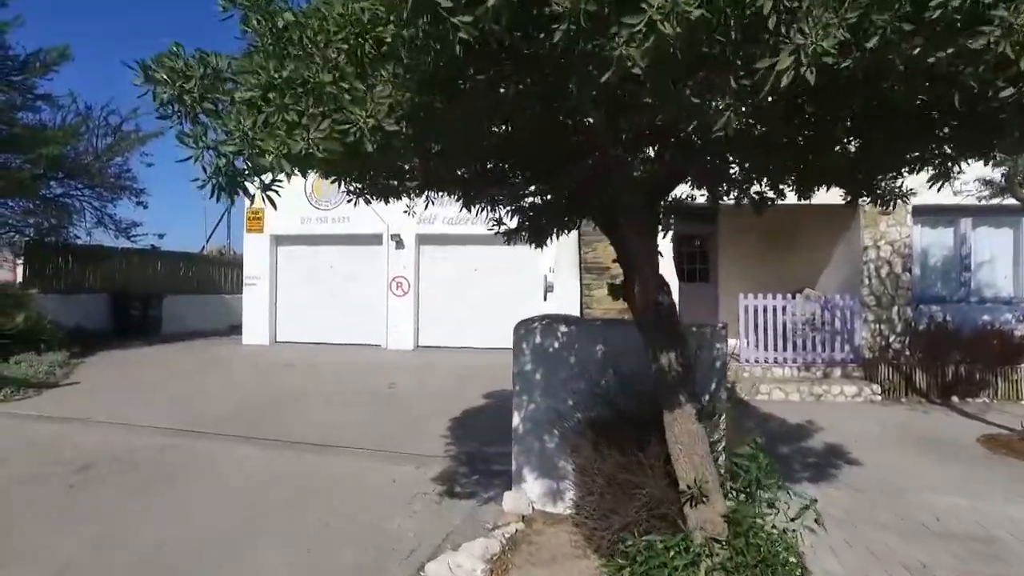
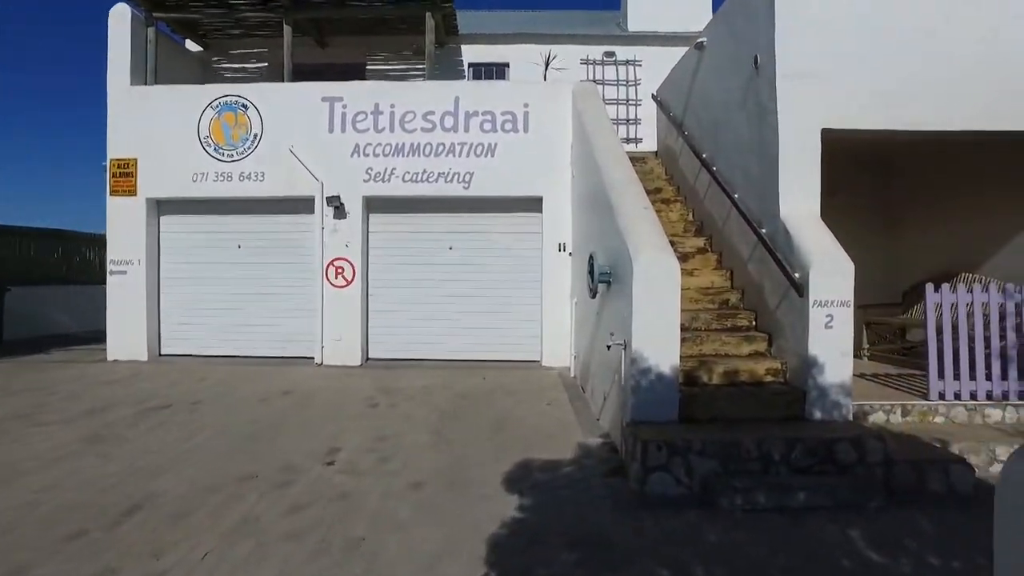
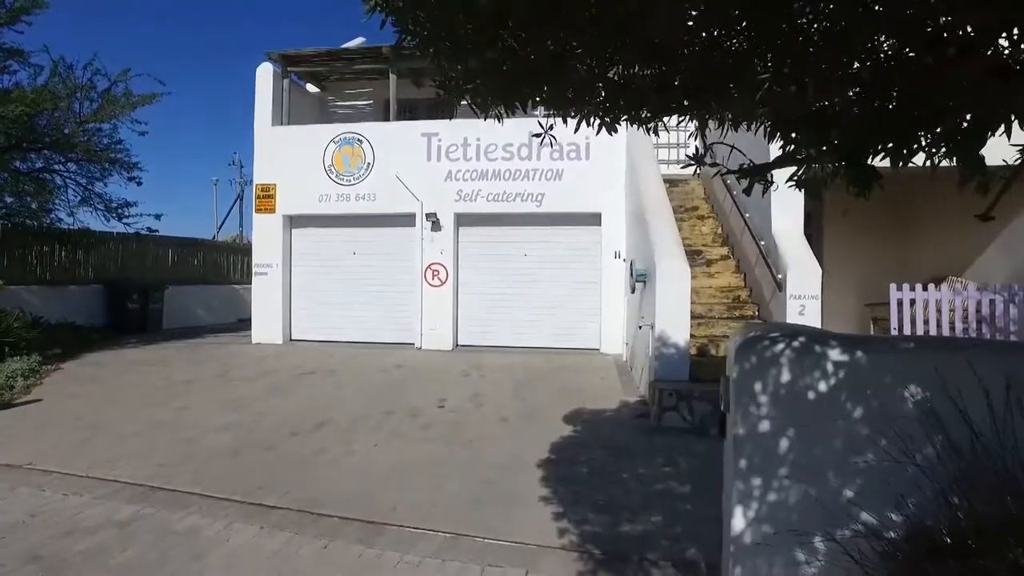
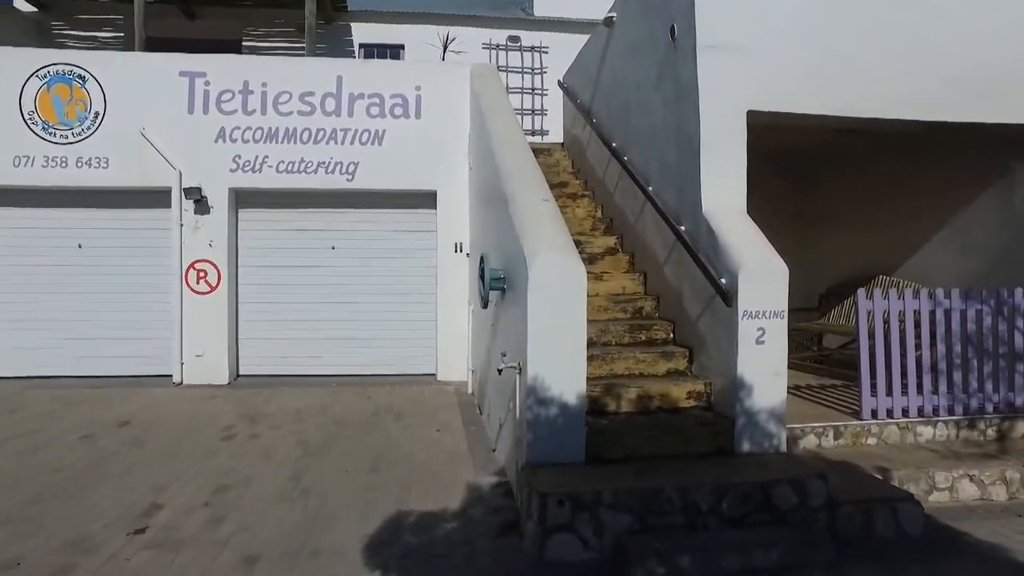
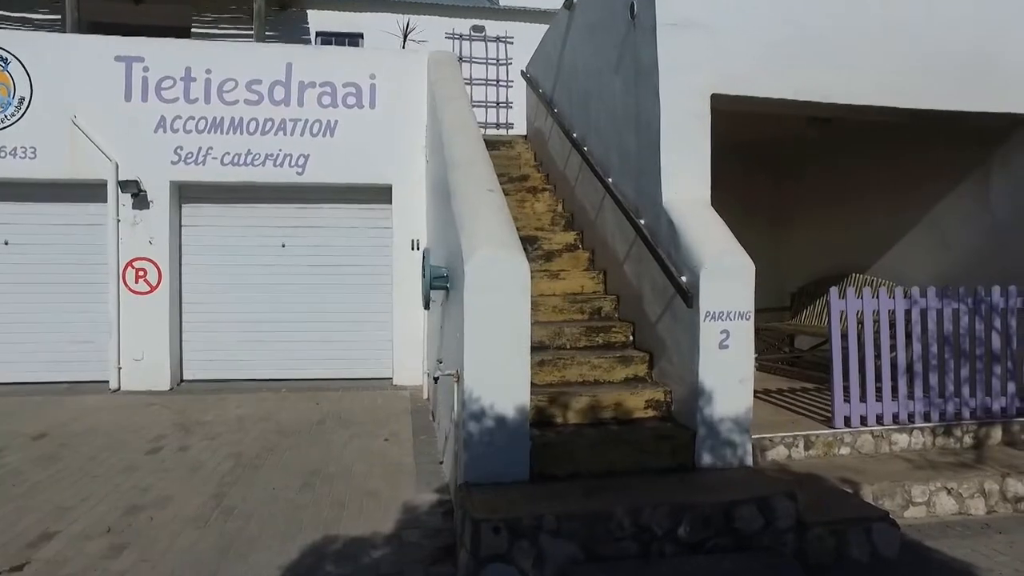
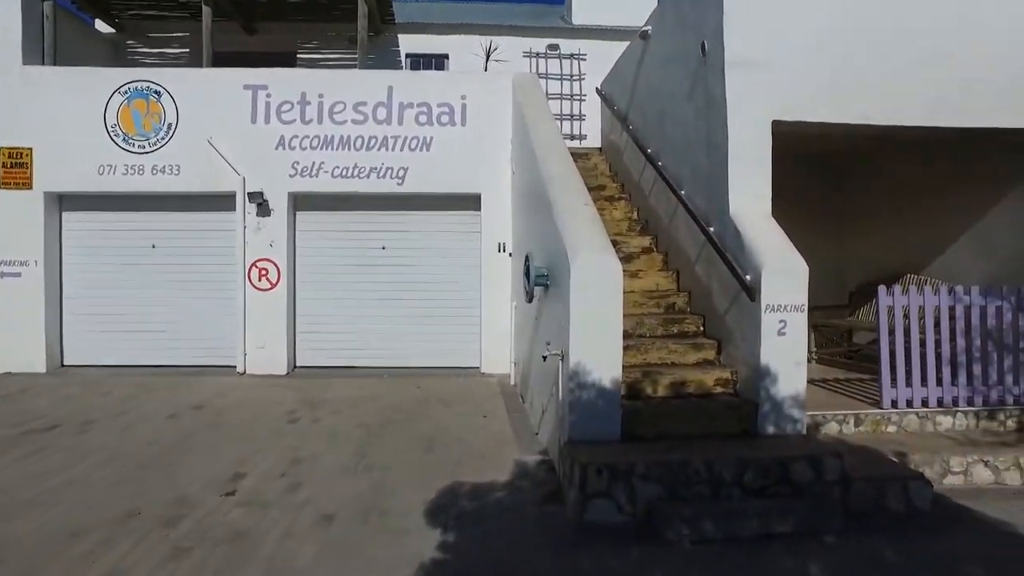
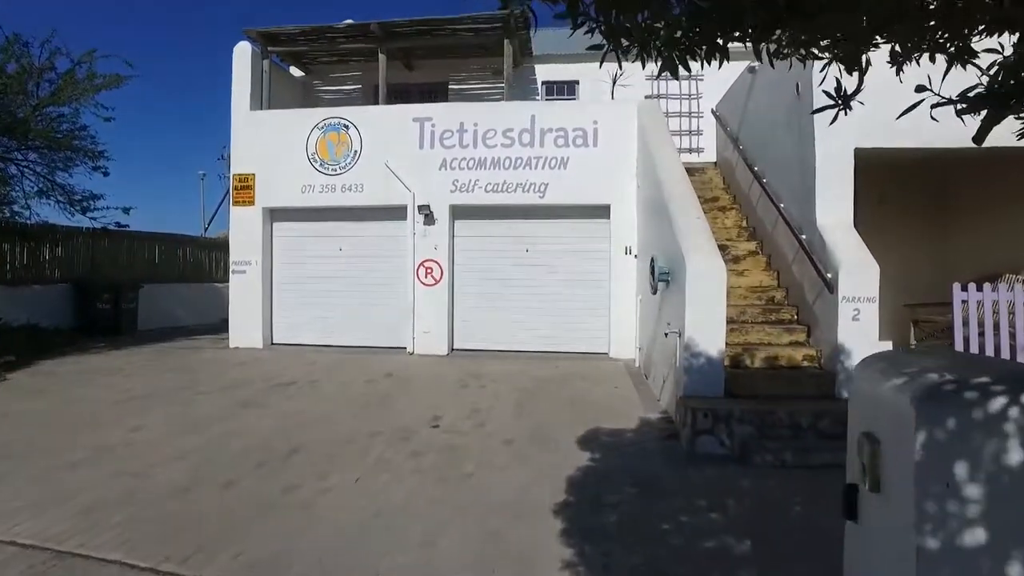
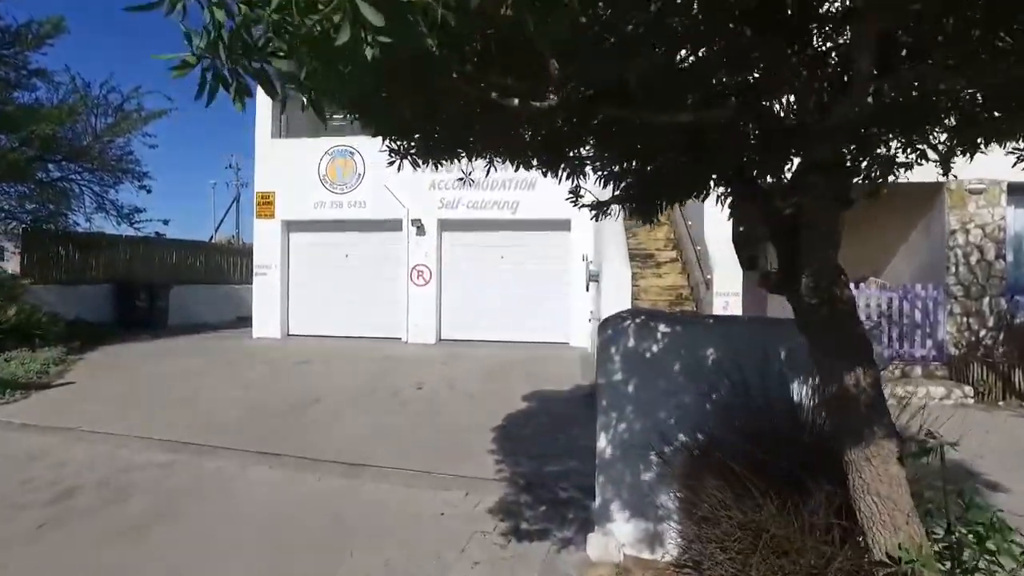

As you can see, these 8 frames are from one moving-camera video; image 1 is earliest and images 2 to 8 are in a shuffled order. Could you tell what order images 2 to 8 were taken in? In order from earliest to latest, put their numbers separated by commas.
8, 3, 7, 2, 6, 4, 5
